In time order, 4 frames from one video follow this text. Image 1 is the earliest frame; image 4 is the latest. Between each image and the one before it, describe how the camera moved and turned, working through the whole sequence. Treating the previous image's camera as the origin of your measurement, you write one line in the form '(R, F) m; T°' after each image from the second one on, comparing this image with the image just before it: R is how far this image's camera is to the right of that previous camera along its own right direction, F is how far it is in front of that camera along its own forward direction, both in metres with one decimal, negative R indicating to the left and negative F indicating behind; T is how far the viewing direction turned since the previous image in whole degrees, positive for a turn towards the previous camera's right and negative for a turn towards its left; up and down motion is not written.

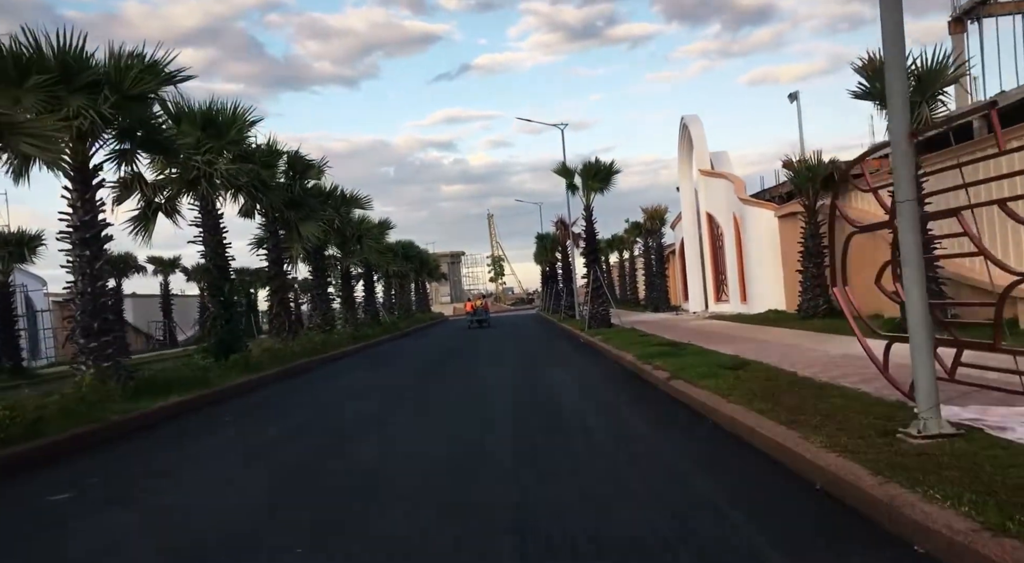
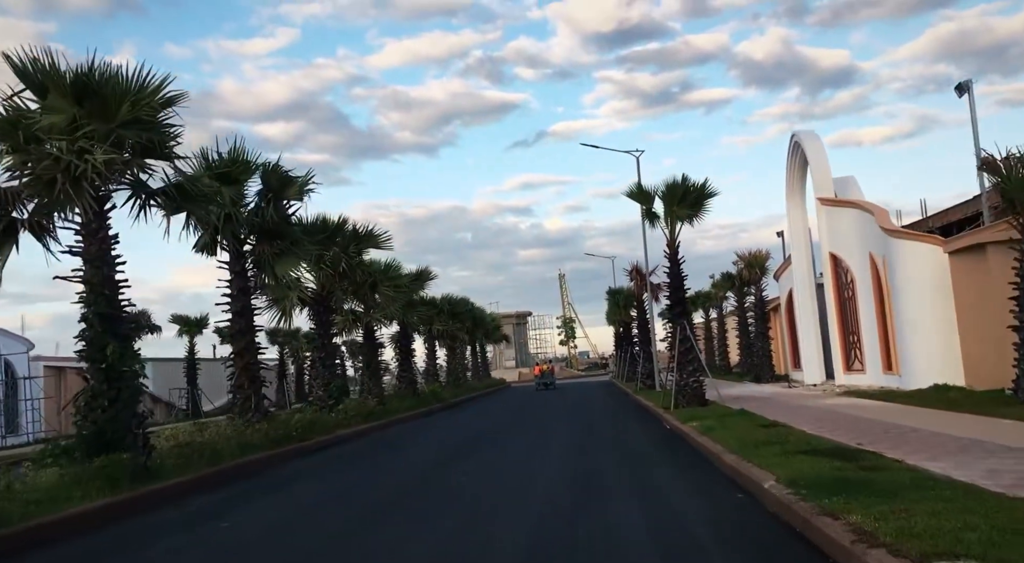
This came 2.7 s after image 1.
(+0.4, +8.1) m; -5°
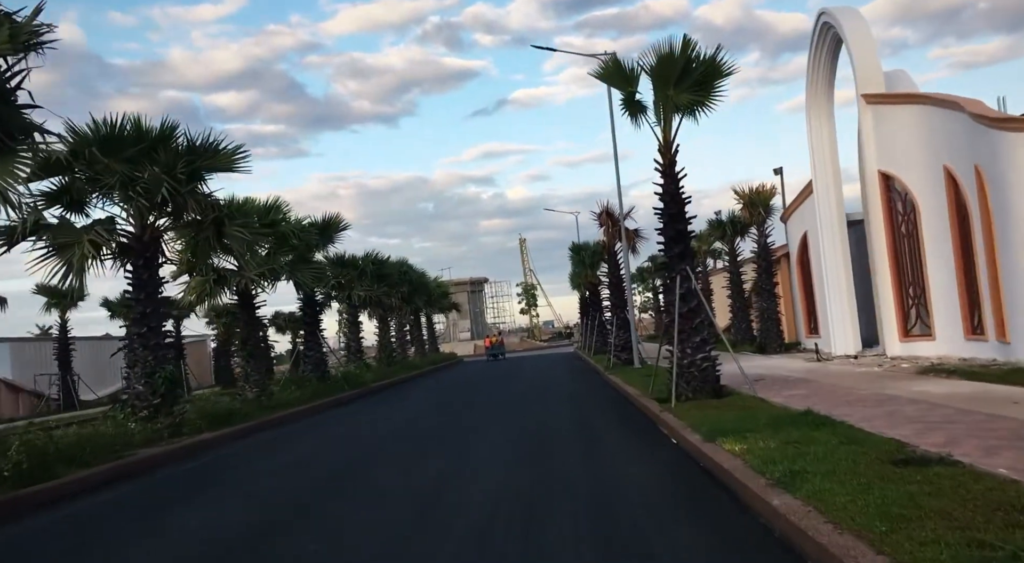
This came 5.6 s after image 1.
(+0.9, +8.4) m; +2°
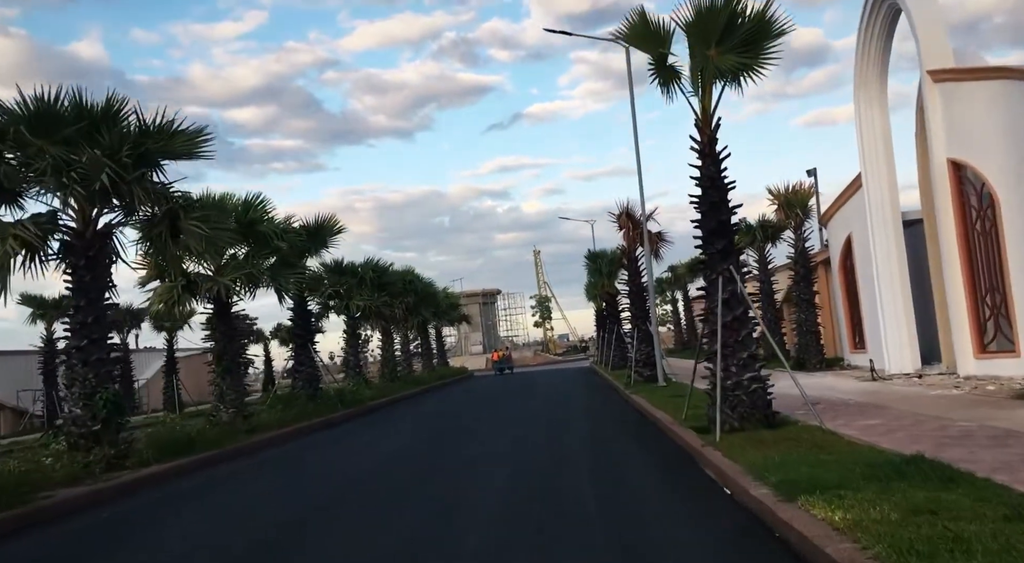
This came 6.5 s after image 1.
(+0.1, +2.8) m; -1°
